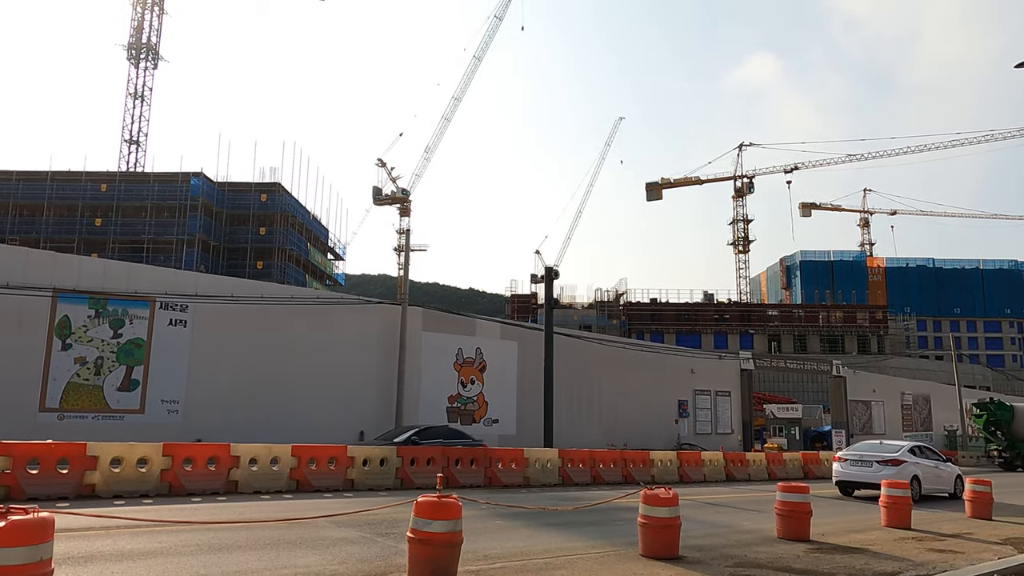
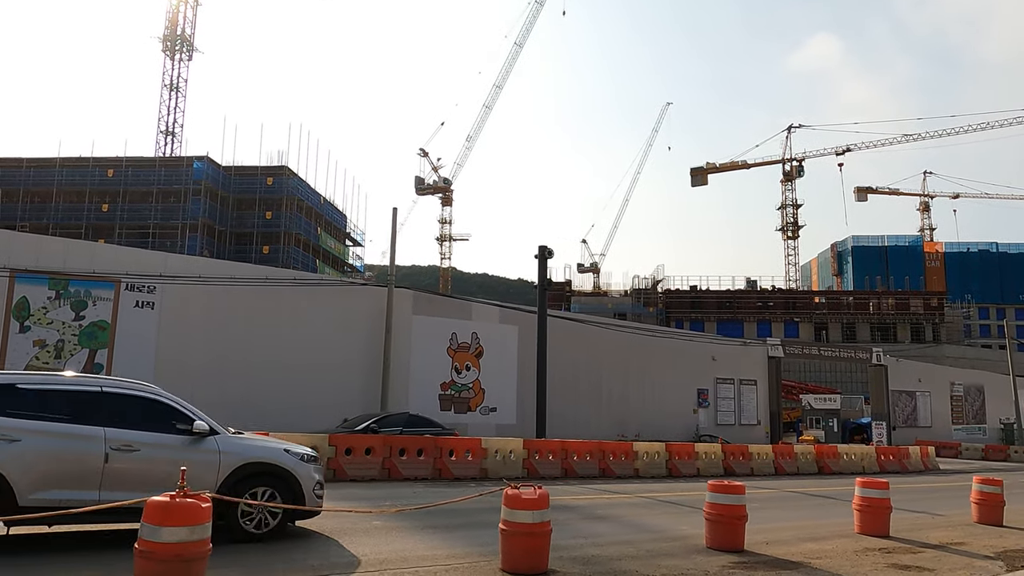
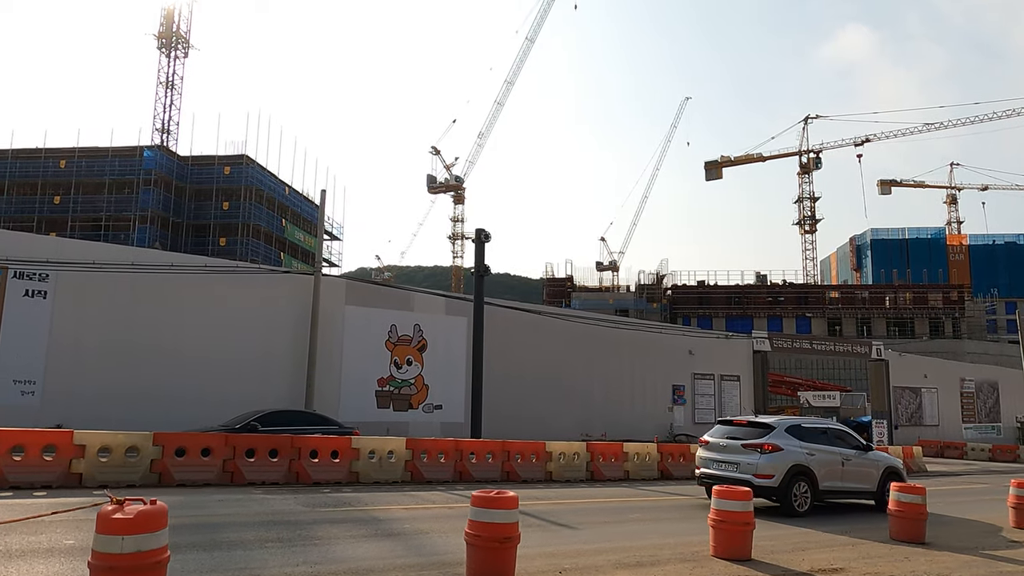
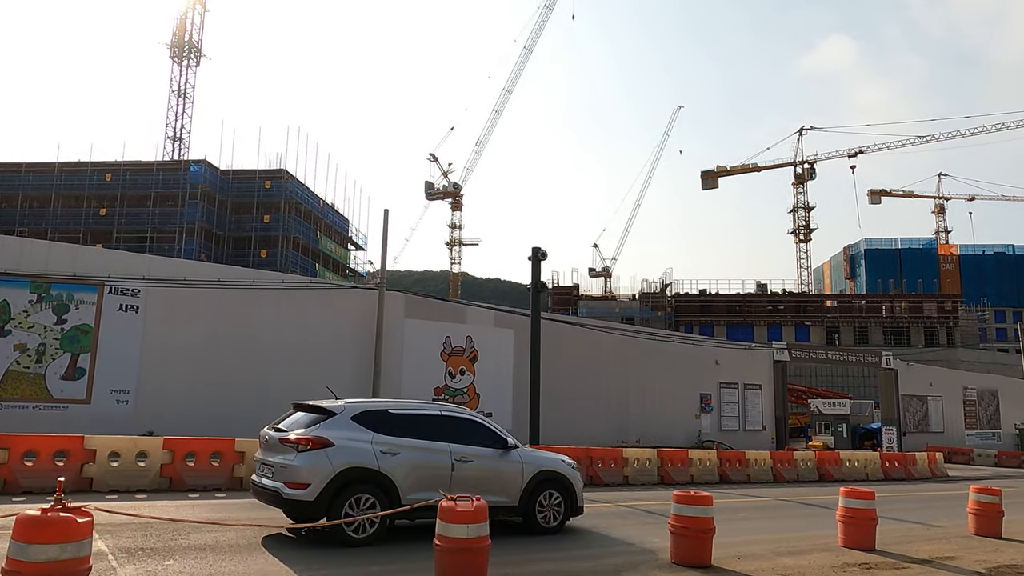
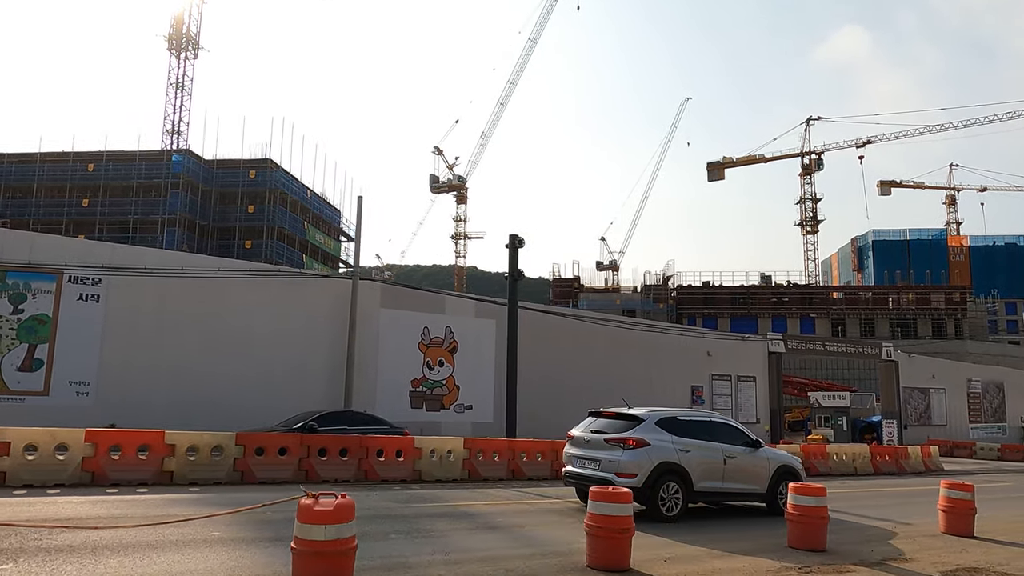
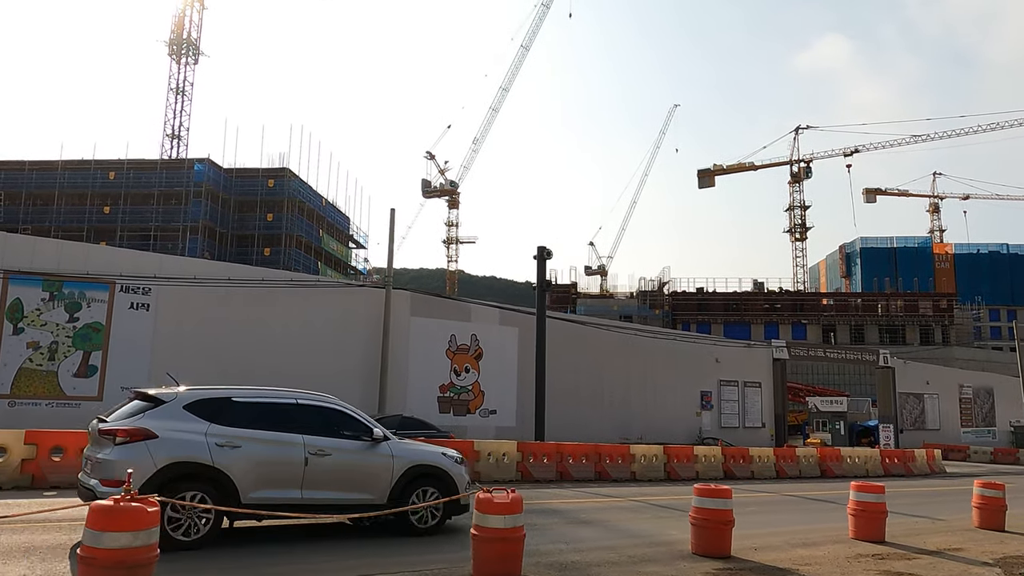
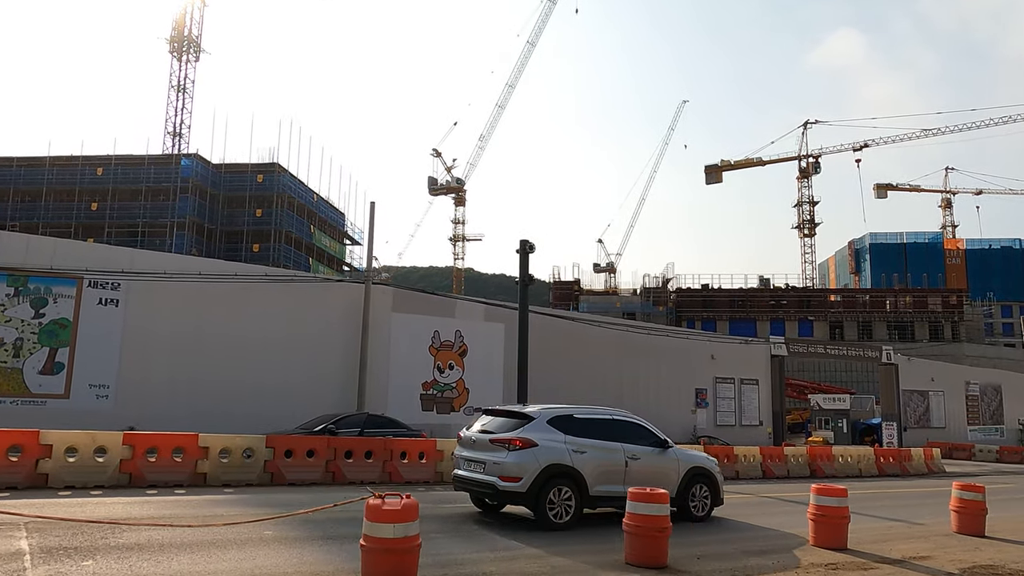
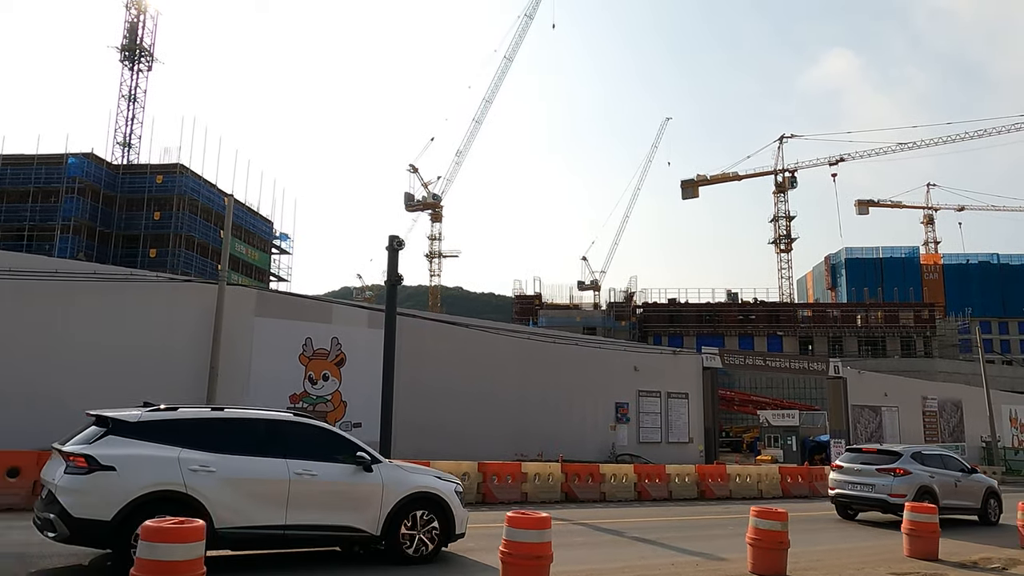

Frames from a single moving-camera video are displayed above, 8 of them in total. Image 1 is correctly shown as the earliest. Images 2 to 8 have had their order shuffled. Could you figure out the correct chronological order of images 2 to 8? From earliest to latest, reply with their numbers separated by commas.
2, 6, 4, 7, 5, 3, 8
